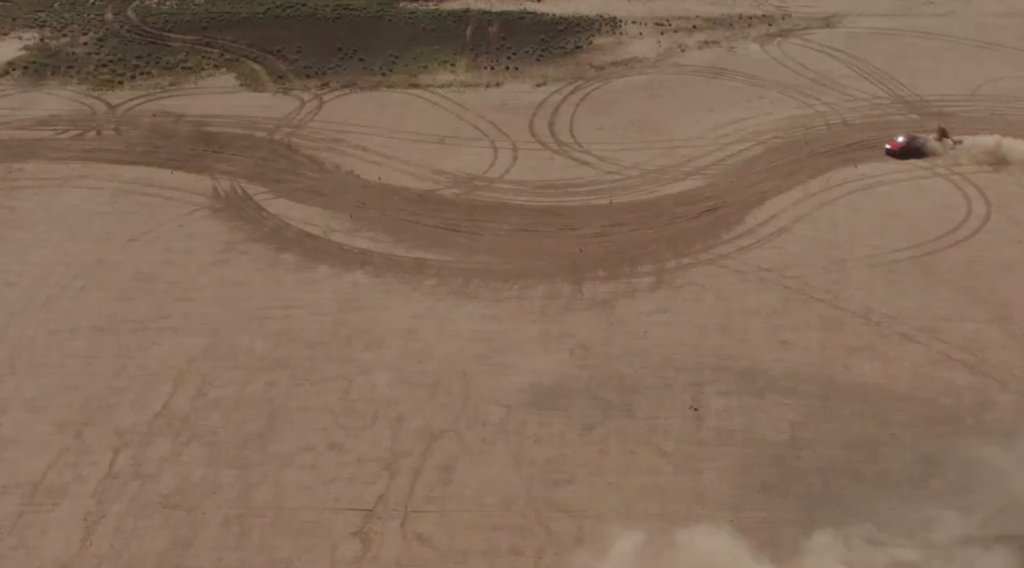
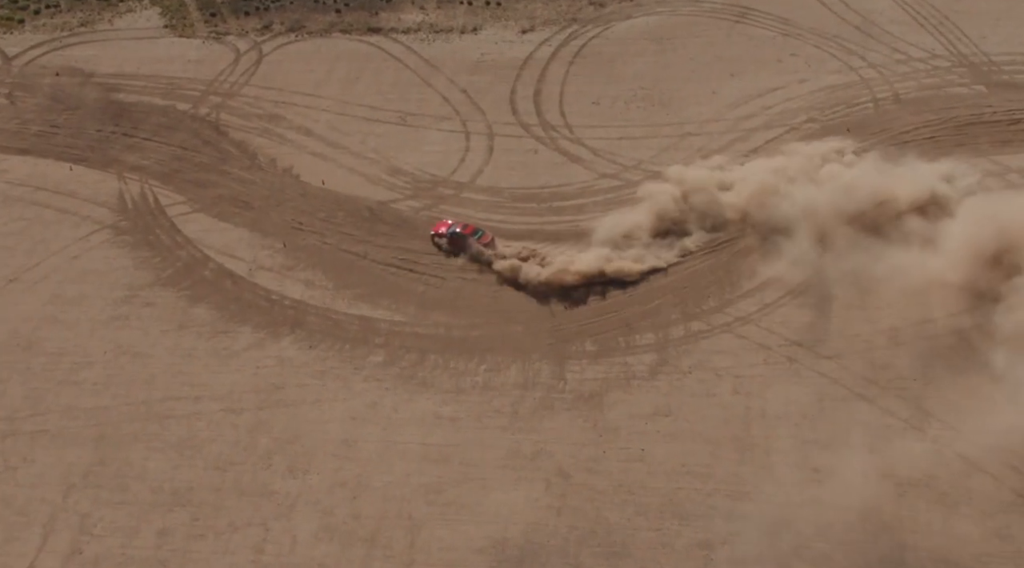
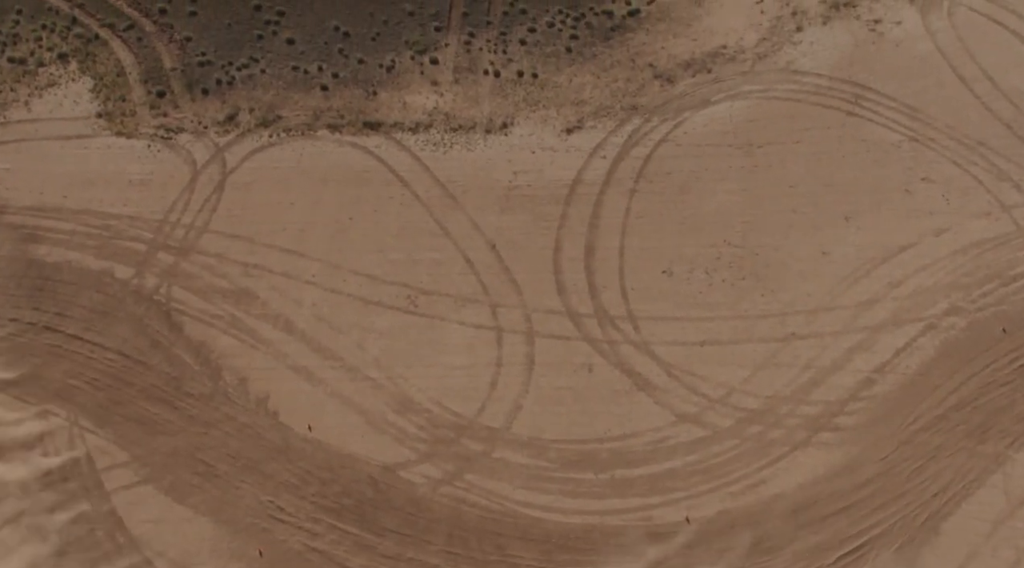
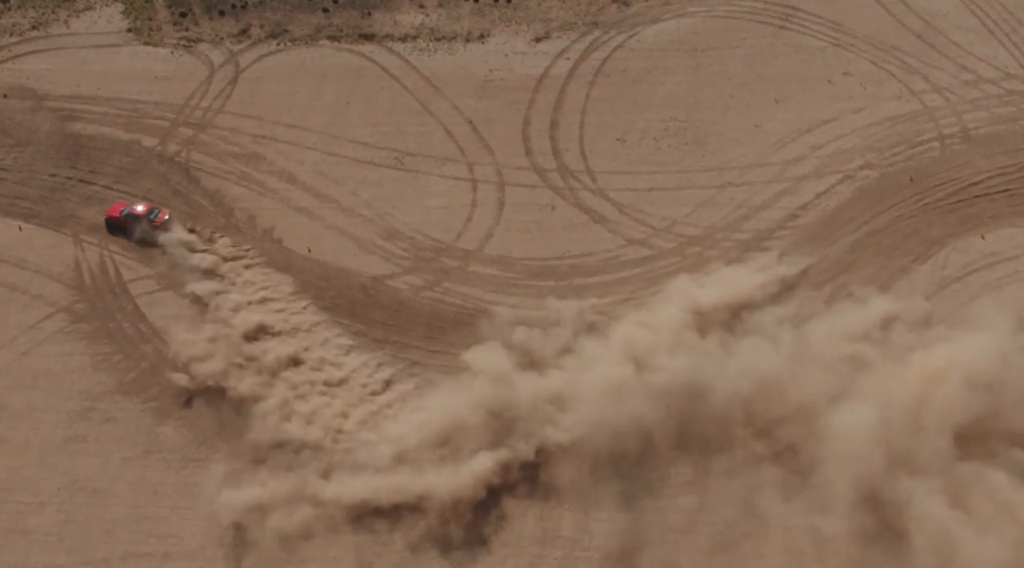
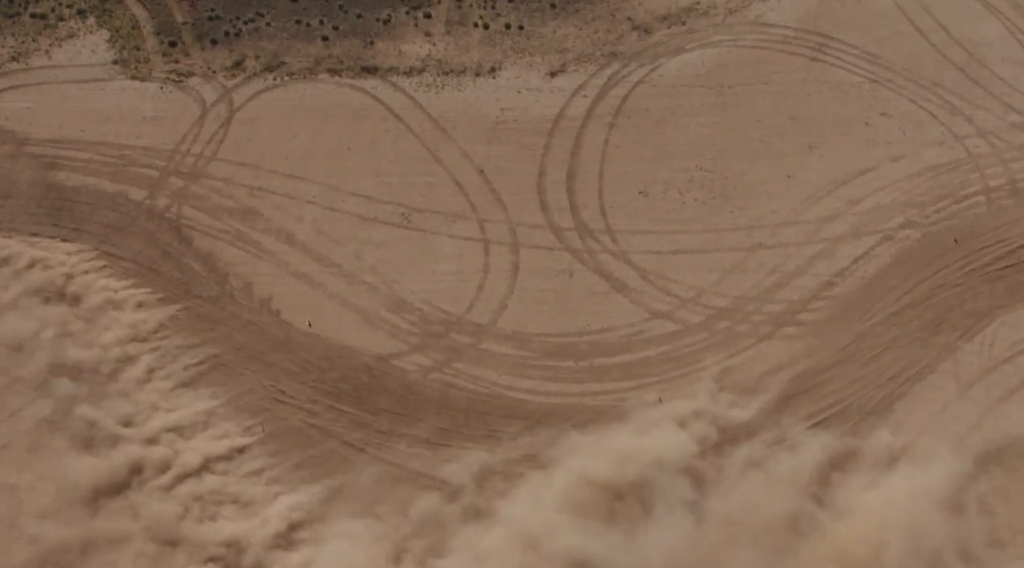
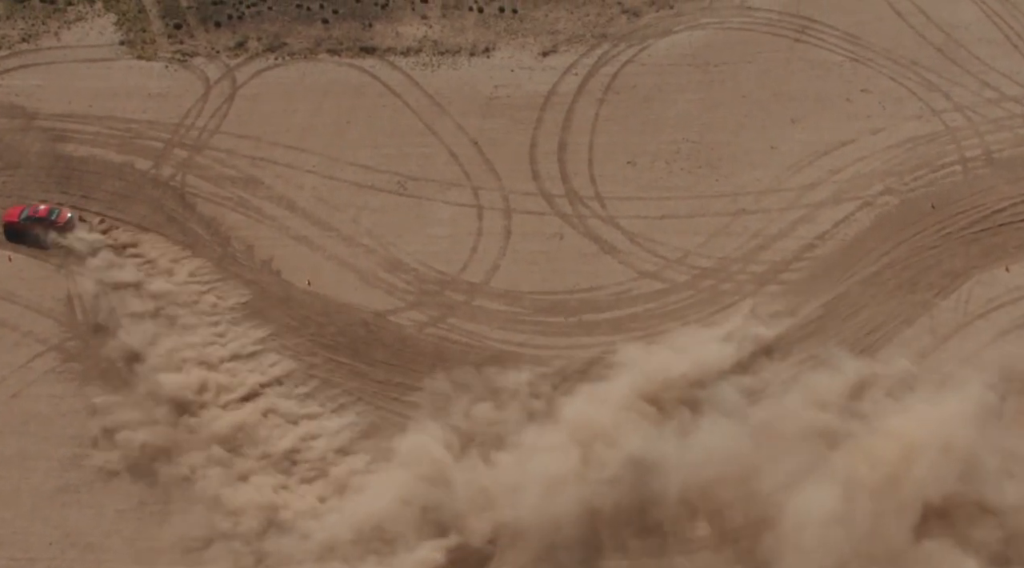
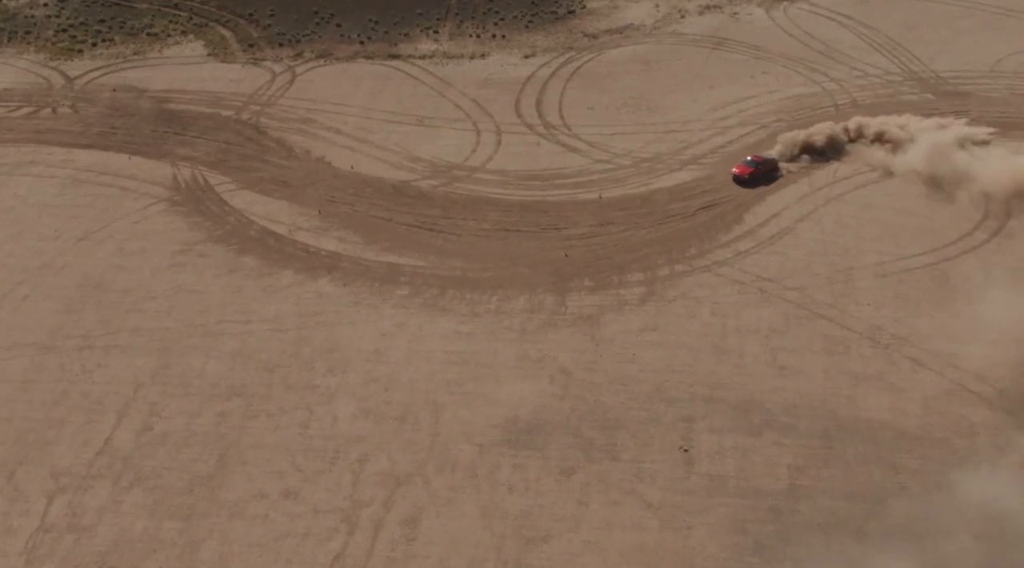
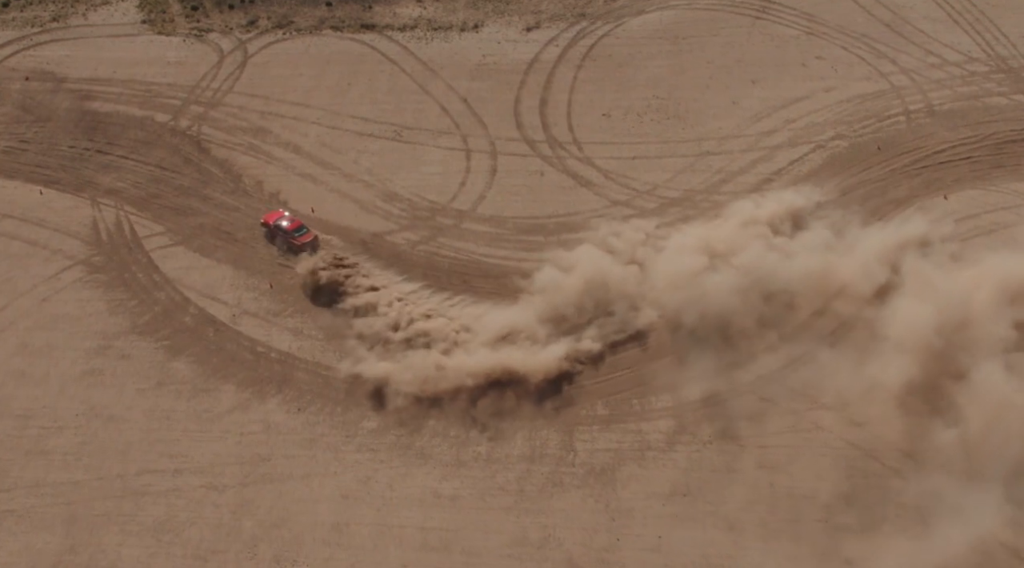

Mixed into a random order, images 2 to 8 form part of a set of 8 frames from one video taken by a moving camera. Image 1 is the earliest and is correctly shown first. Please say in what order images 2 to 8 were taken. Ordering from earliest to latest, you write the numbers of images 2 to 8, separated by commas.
7, 2, 8, 4, 6, 5, 3
